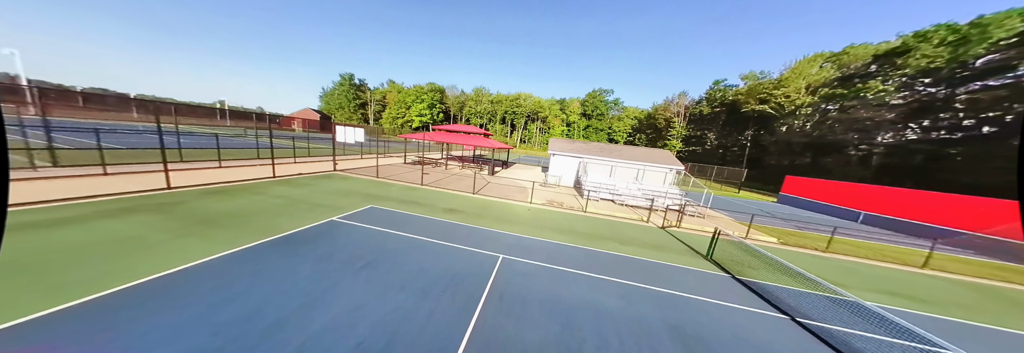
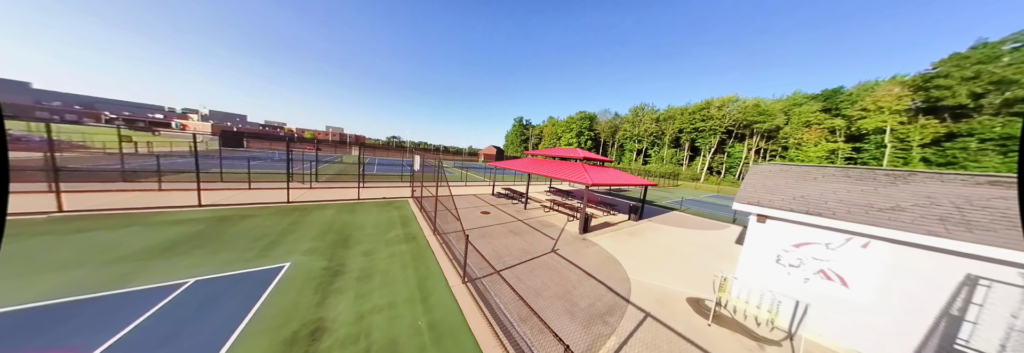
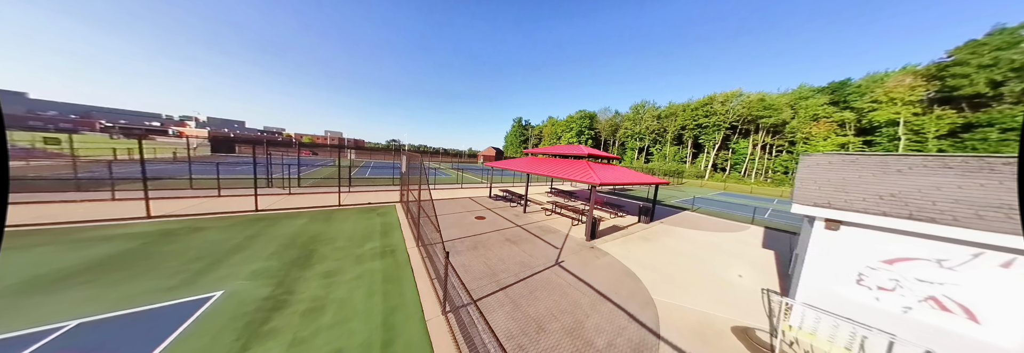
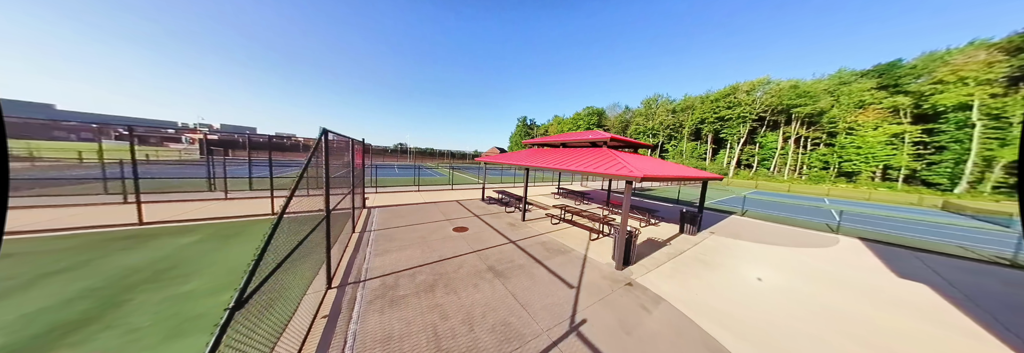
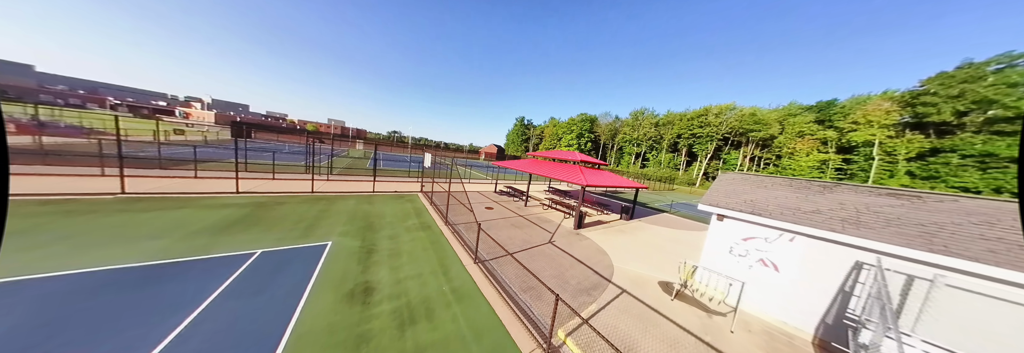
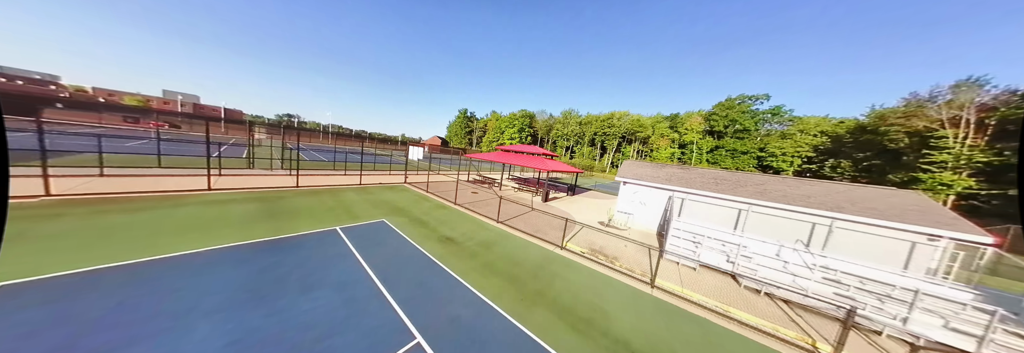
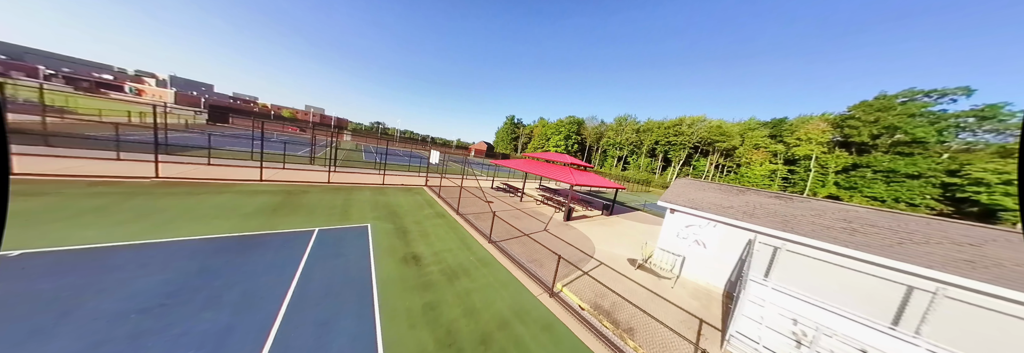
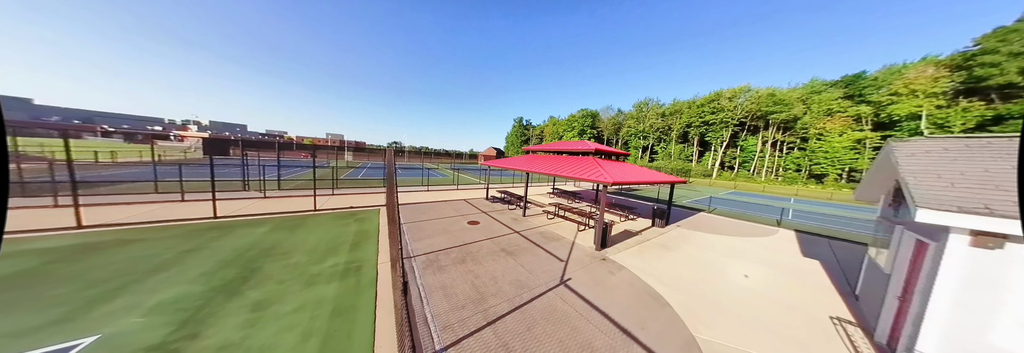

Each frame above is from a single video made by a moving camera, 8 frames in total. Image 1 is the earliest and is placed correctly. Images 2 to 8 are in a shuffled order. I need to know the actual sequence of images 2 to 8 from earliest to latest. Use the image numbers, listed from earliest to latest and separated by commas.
6, 7, 5, 2, 3, 8, 4
